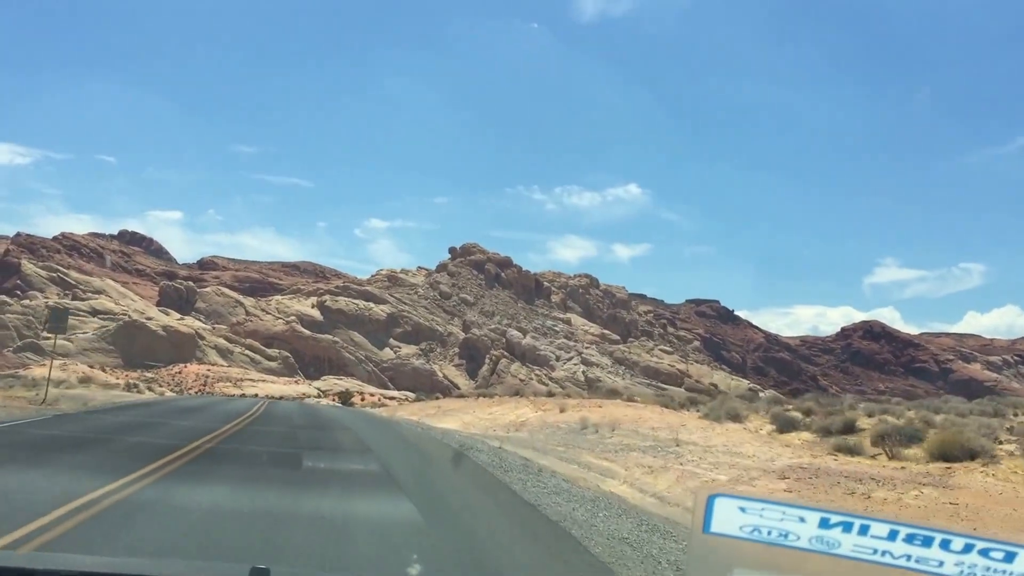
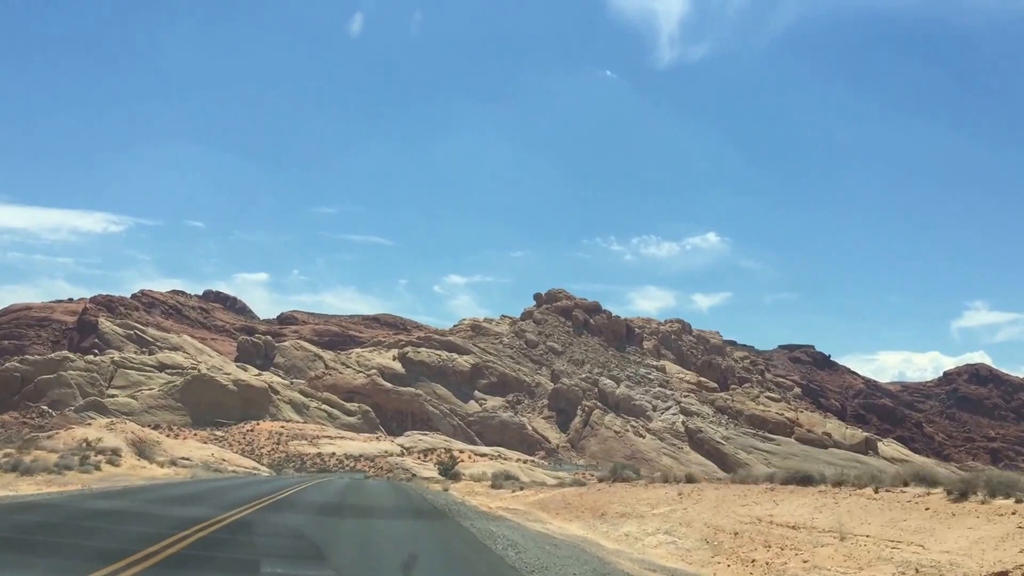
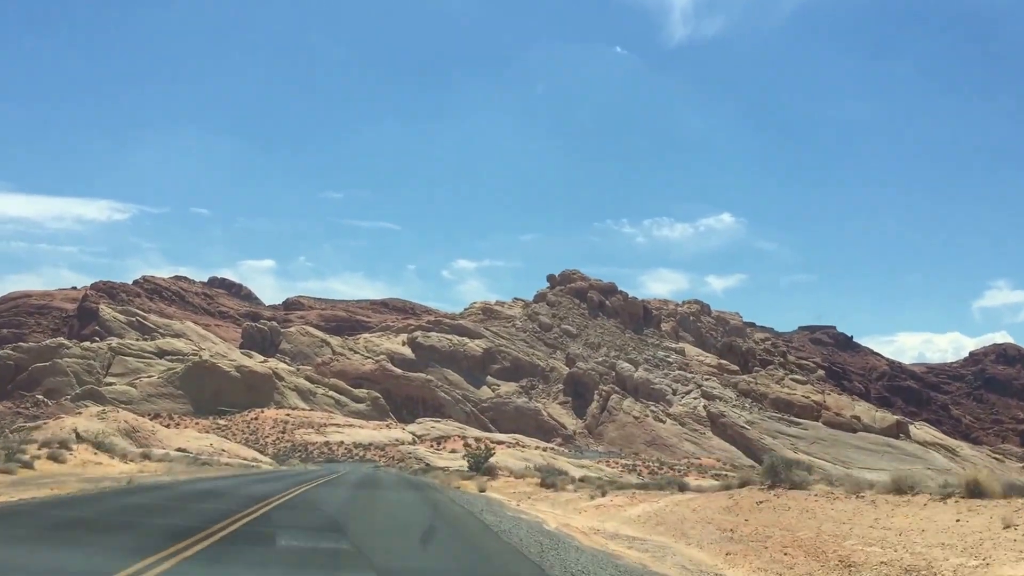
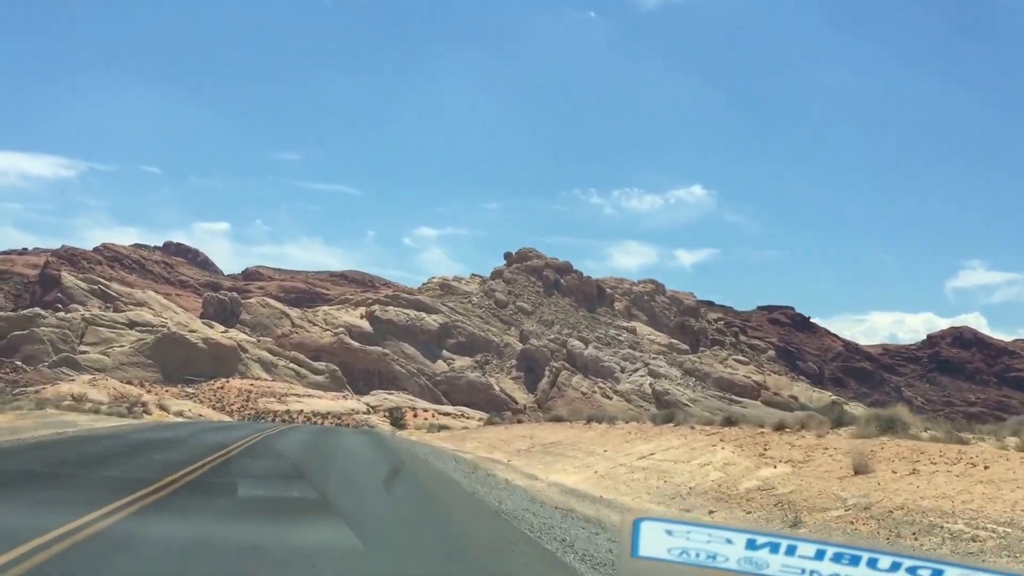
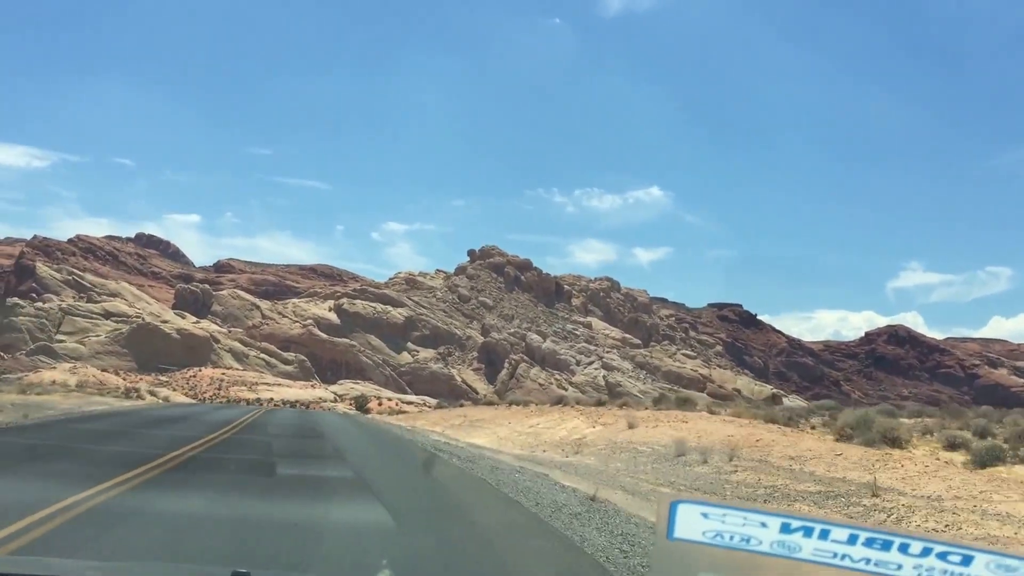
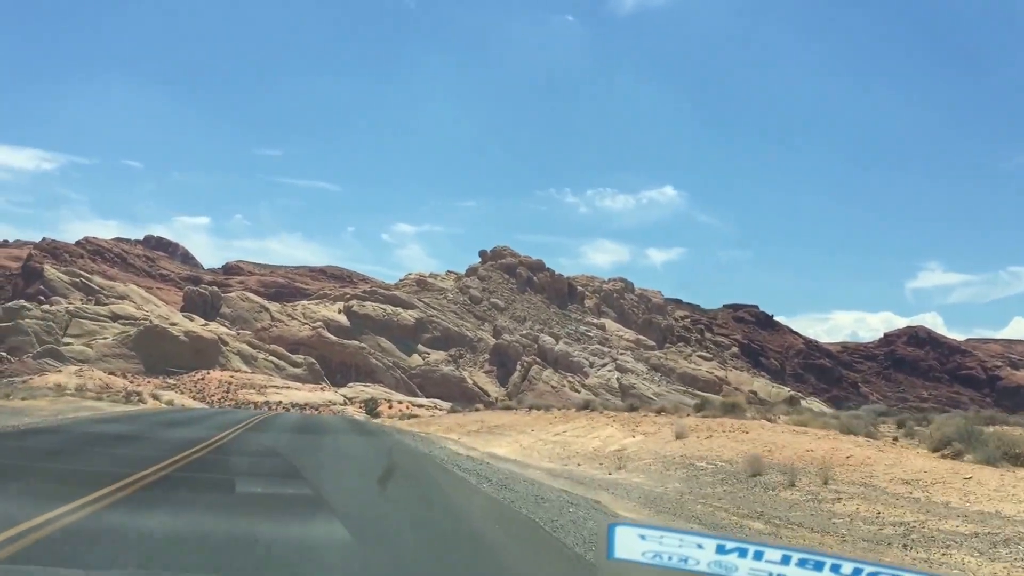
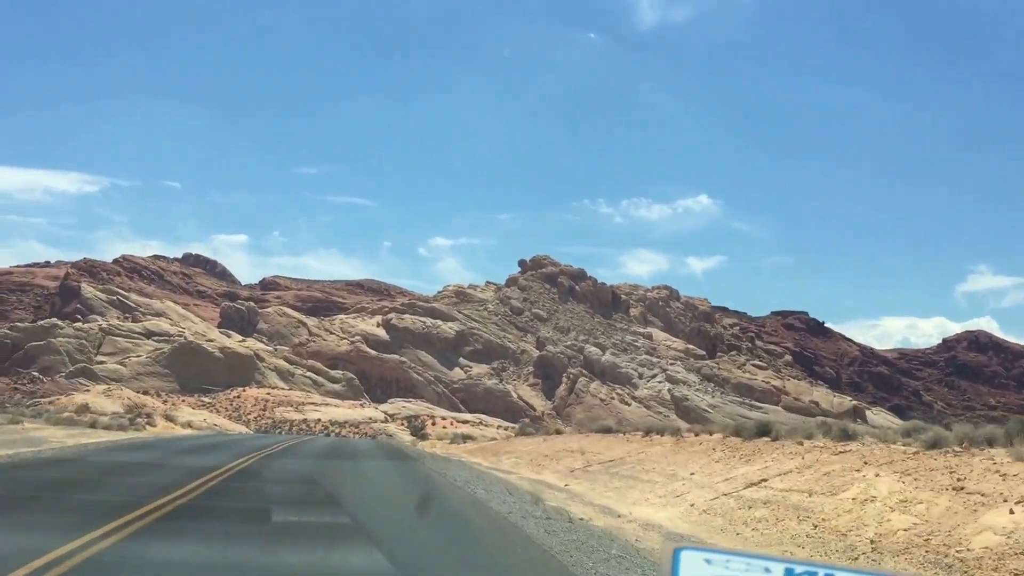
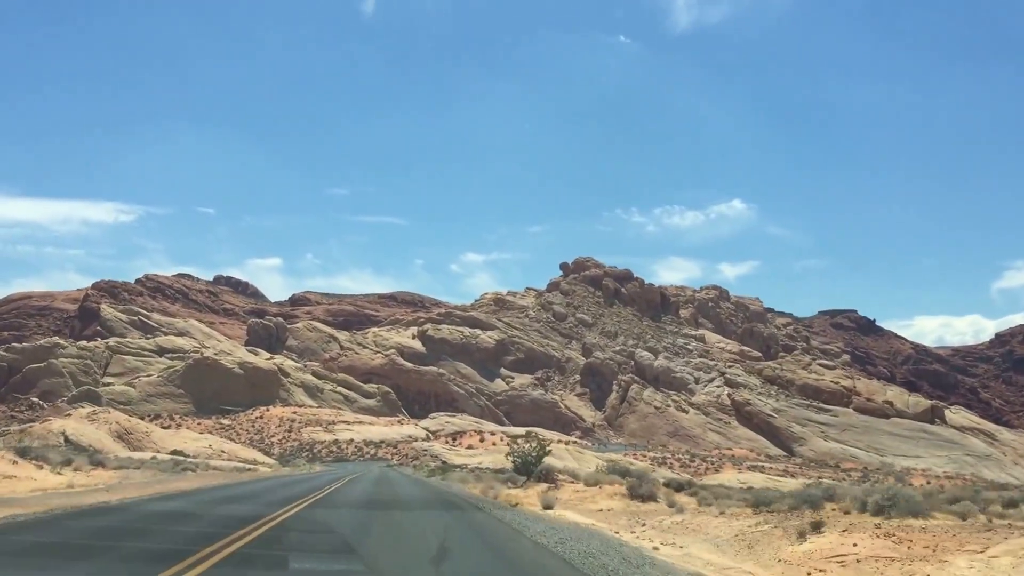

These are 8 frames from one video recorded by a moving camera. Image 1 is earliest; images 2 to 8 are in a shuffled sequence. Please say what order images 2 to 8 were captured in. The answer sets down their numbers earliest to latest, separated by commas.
5, 6, 4, 7, 2, 3, 8
